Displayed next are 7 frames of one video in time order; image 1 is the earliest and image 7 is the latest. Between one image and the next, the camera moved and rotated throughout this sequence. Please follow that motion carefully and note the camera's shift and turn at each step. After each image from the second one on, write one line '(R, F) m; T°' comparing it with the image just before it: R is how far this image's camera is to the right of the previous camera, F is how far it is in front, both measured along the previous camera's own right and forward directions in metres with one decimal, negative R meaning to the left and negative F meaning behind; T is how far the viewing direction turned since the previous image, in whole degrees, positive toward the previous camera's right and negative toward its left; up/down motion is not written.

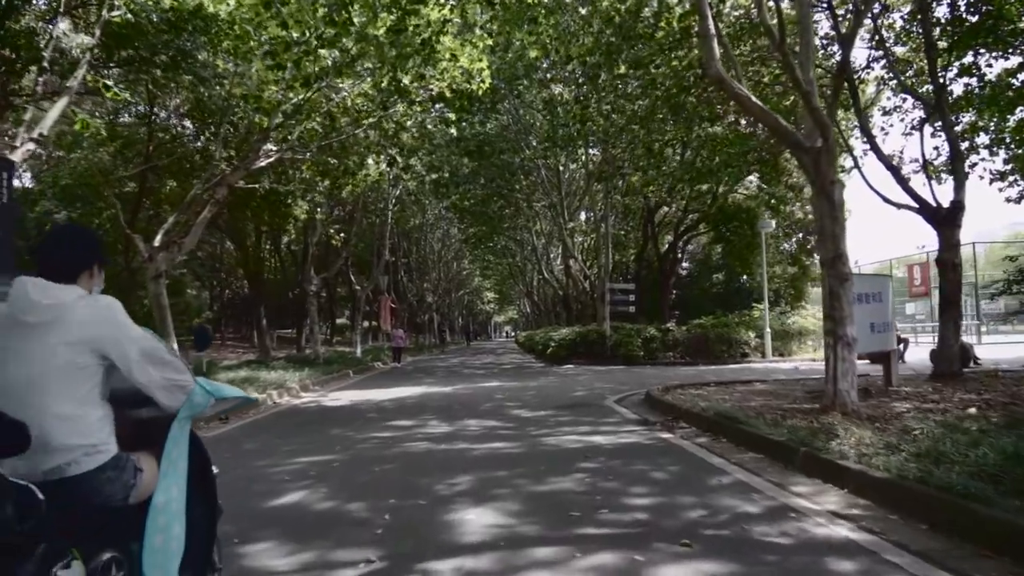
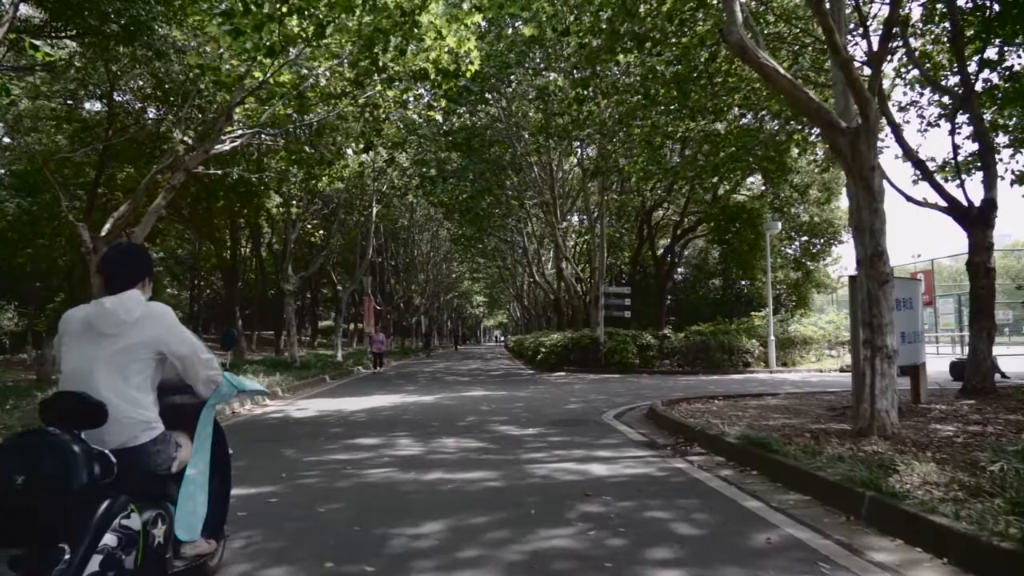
(0.0, +1.4) m; +1°
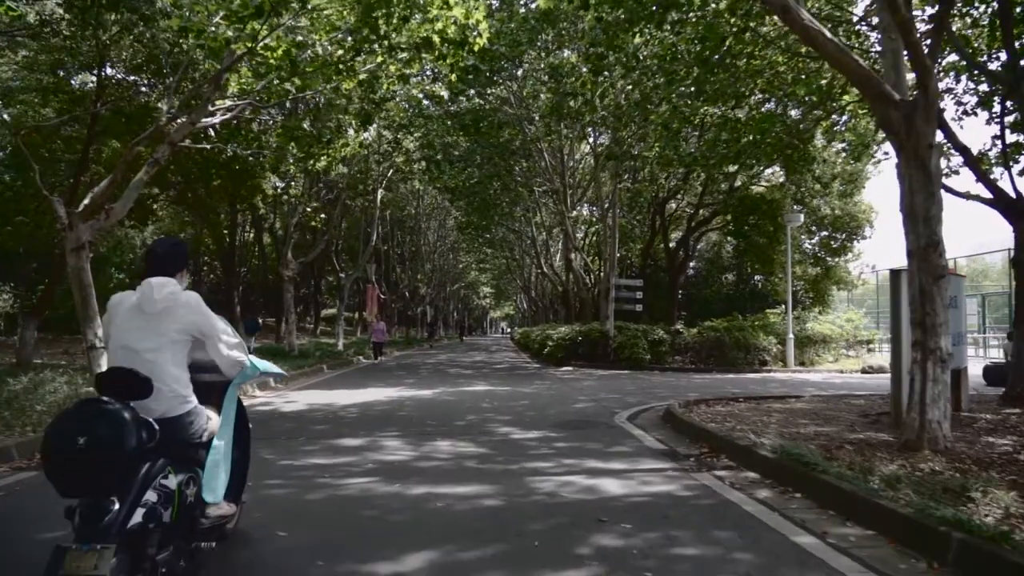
(0.0, +0.9) m; -1°
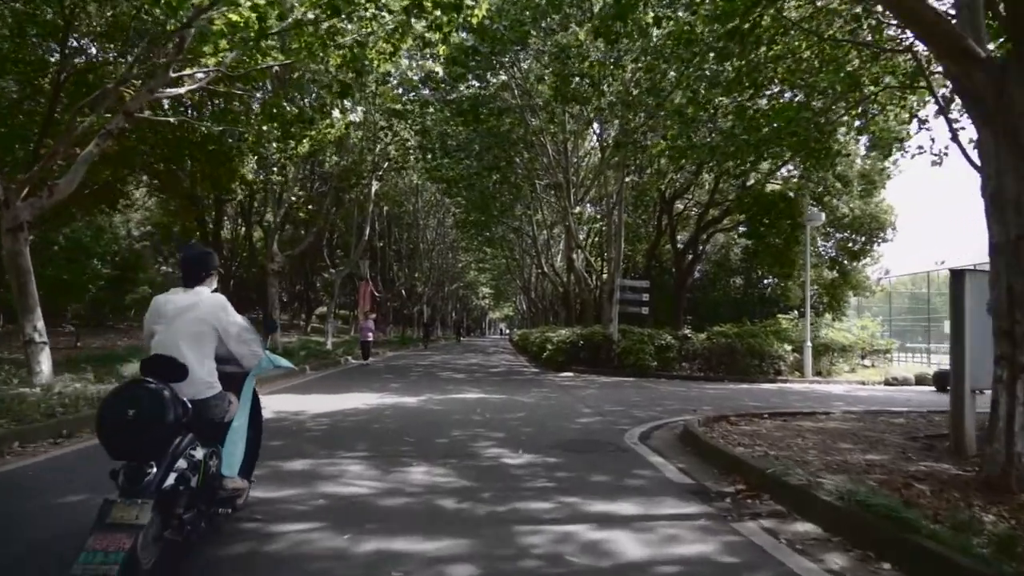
(+0.1, +1.4) m; 0°
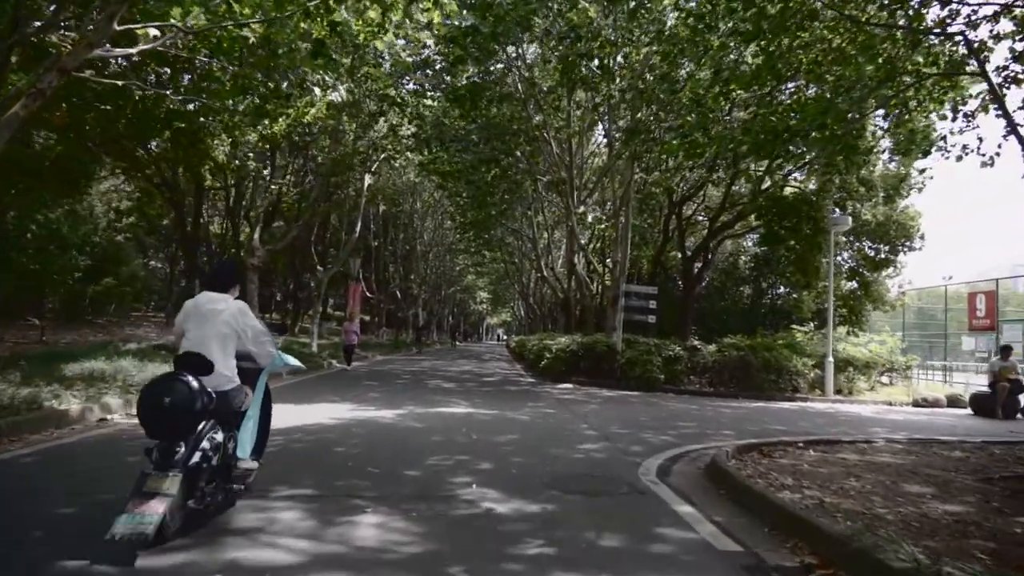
(0.0, +1.6) m; 0°
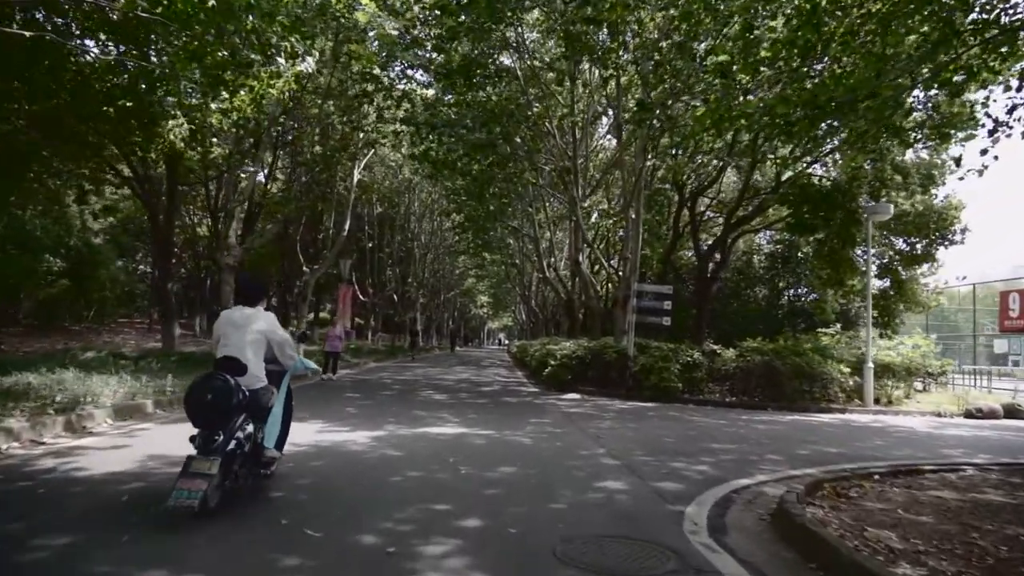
(0.0, +1.9) m; 0°
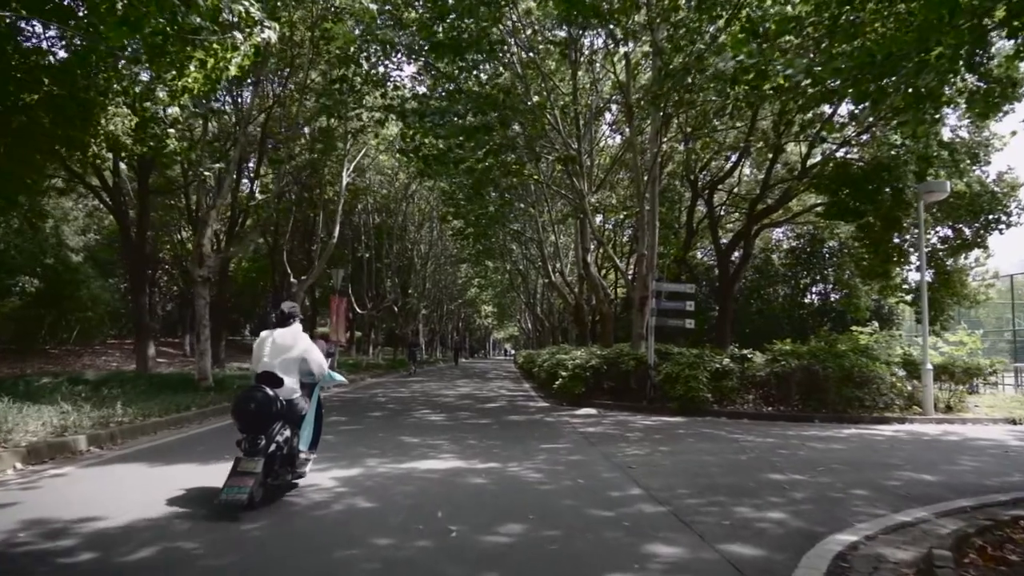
(0.0, +1.9) m; 0°
